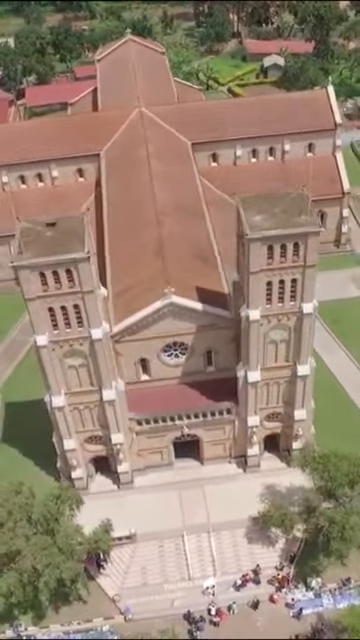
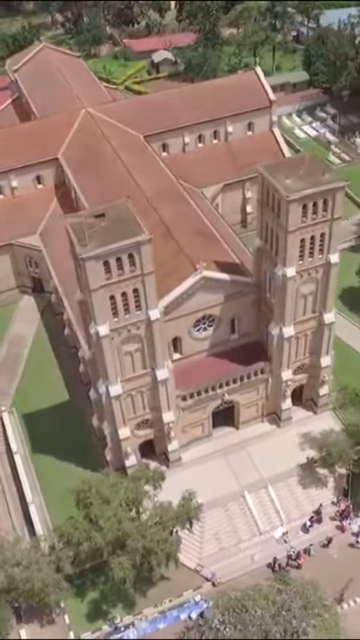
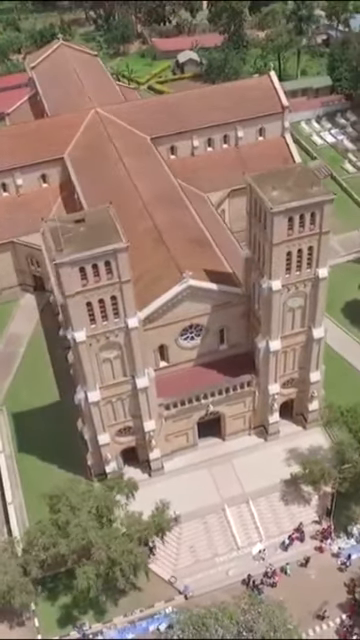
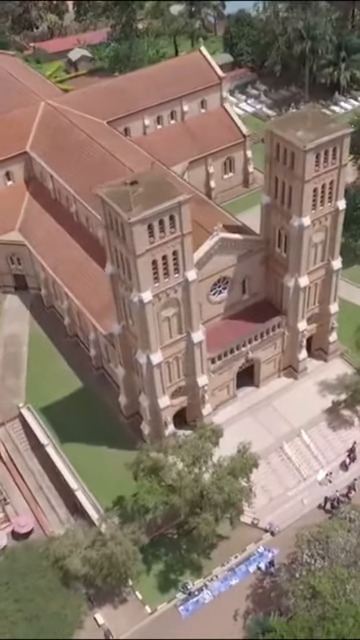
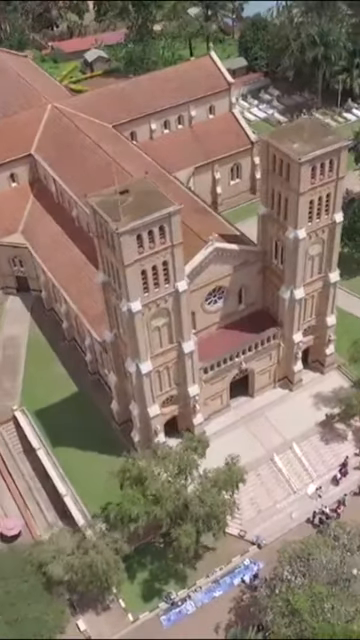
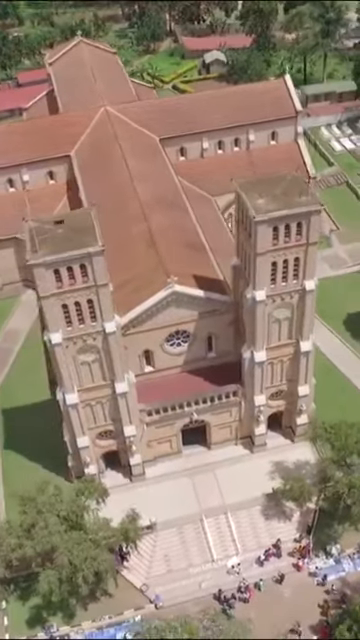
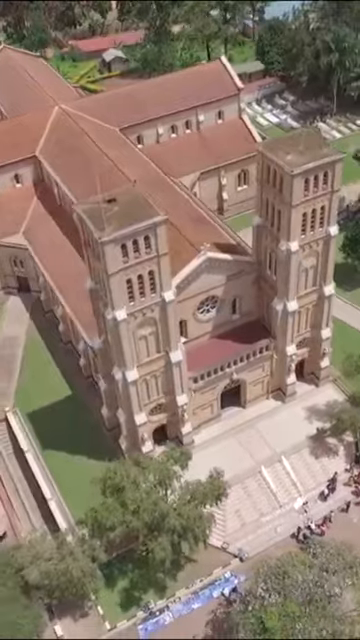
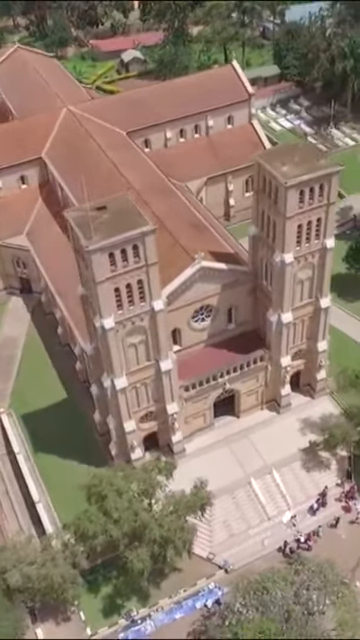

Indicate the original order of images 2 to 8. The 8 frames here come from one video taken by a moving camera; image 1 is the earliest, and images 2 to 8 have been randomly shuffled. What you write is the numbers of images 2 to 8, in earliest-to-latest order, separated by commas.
6, 3, 2, 8, 7, 5, 4
